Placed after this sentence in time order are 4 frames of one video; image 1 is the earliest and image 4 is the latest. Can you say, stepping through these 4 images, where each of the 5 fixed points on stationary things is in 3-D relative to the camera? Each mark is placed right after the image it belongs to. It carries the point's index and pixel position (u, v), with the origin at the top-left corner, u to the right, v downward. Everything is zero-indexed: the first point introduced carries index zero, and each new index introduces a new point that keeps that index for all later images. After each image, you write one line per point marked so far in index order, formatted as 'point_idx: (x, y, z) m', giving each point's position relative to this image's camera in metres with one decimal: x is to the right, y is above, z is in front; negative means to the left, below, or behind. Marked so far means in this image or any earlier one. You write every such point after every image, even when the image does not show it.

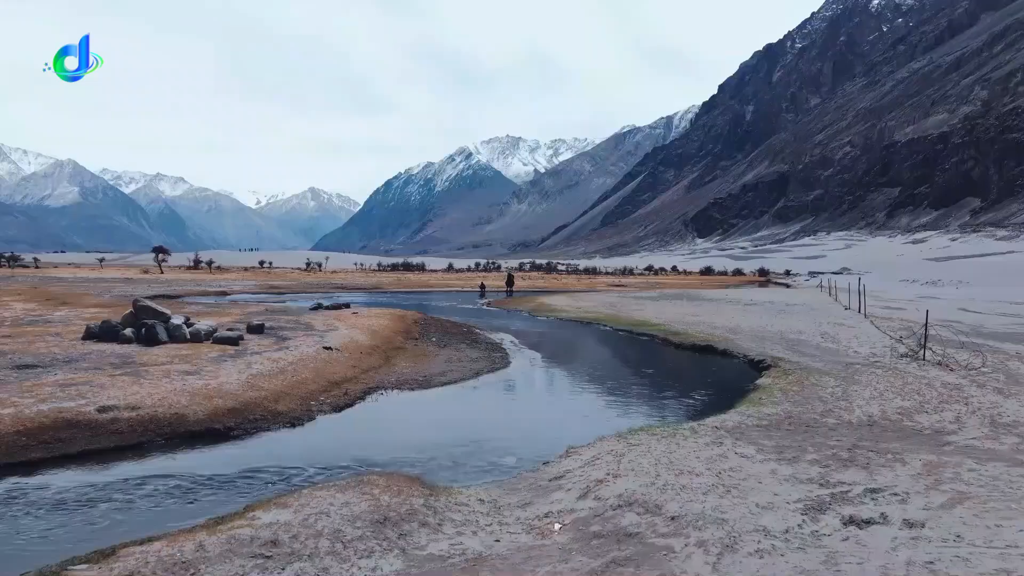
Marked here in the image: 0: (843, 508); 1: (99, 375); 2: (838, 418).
0: (+5.3, -3.5, +9.7) m
1: (-12.1, -2.6, +17.8) m
2: (+8.0, -3.2, +15.1) m
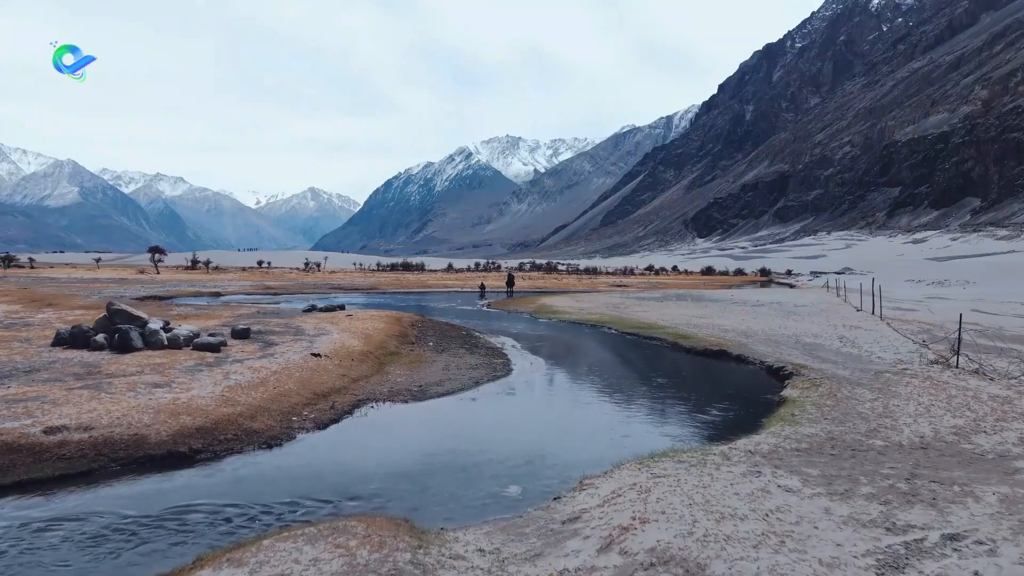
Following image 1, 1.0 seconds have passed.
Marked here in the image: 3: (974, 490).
0: (+5.4, -3.6, +8.0) m
1: (-12.0, -2.6, +16.0) m
2: (+8.1, -3.3, +13.3) m
3: (+8.1, -3.6, +10.8) m
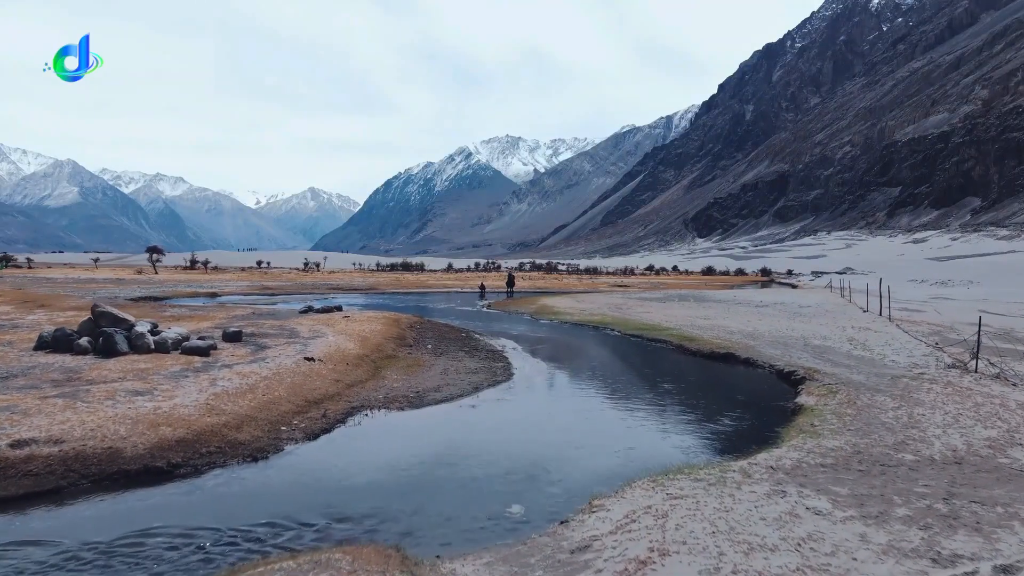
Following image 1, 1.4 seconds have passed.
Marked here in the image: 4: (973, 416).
0: (+5.4, -3.6, +7.0) m
1: (-11.9, -2.7, +15.1) m
2: (+8.2, -3.3, +12.4) m
3: (+8.2, -3.6, +9.9) m
4: (+11.3, -3.1, +15.1) m
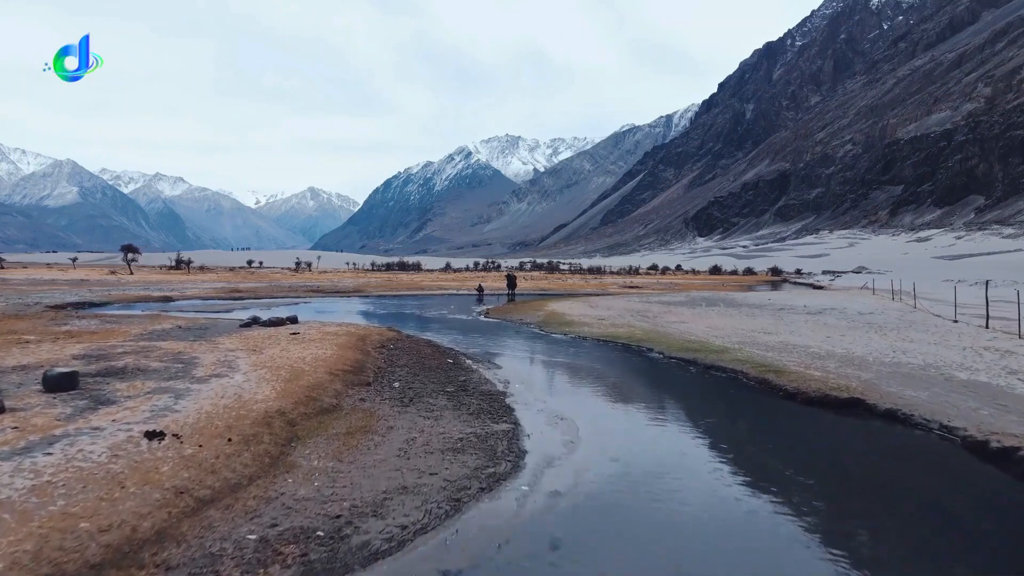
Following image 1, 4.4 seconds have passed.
0: (+5.6, -4.0, -3.4) m
1: (-11.7, -3.1, +4.7) m
2: (+8.4, -3.7, +2.0) m
3: (+8.4, -4.0, -0.6) m
4: (+11.5, -3.5, +4.6) m
